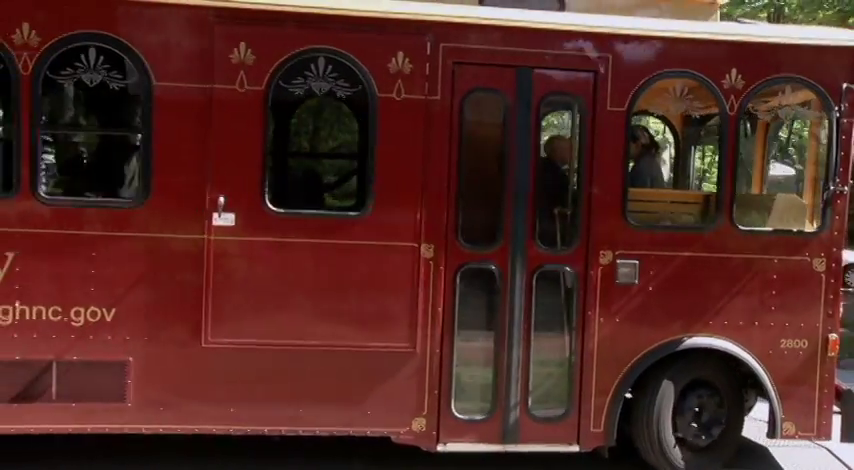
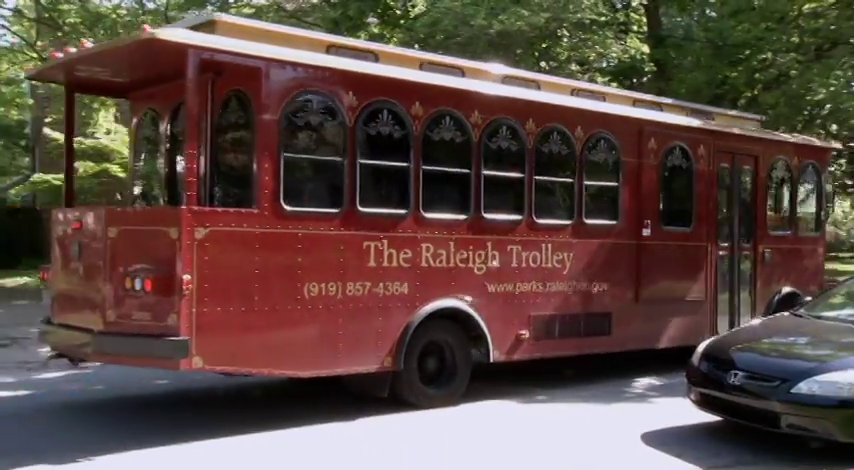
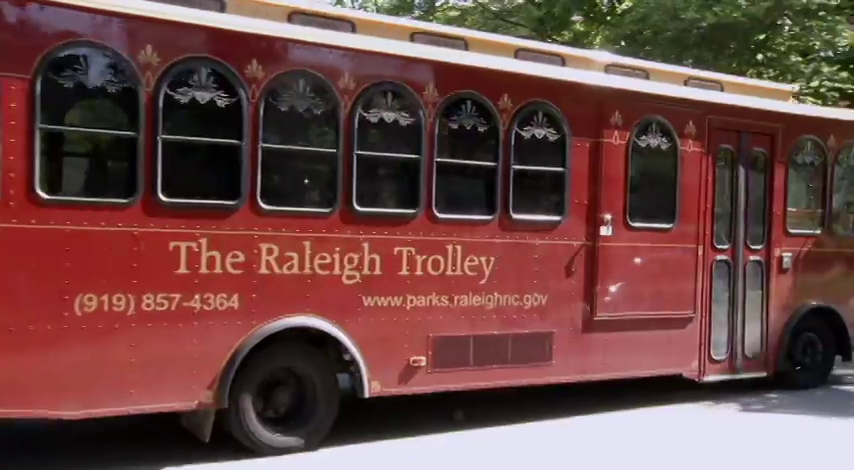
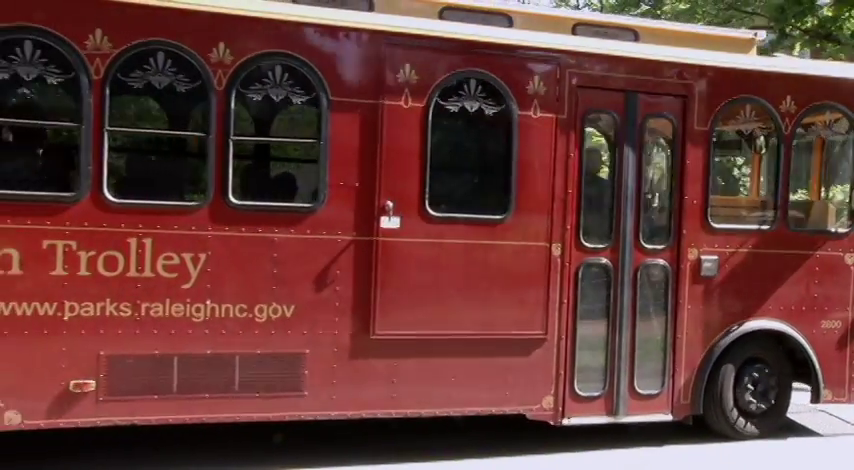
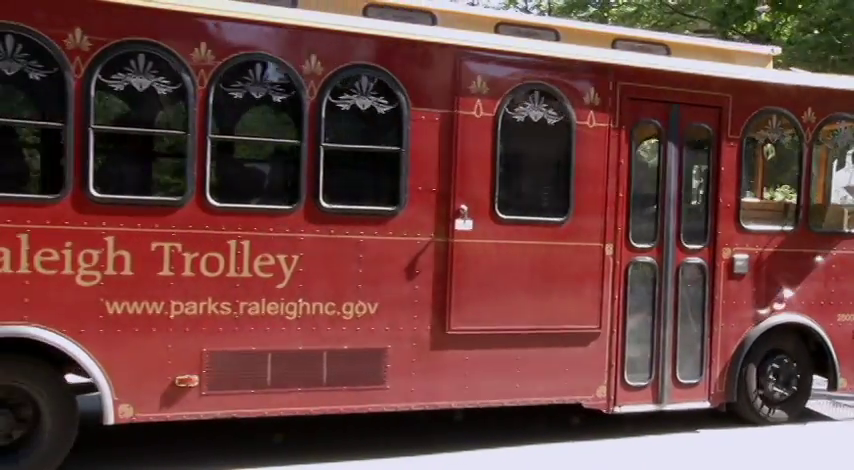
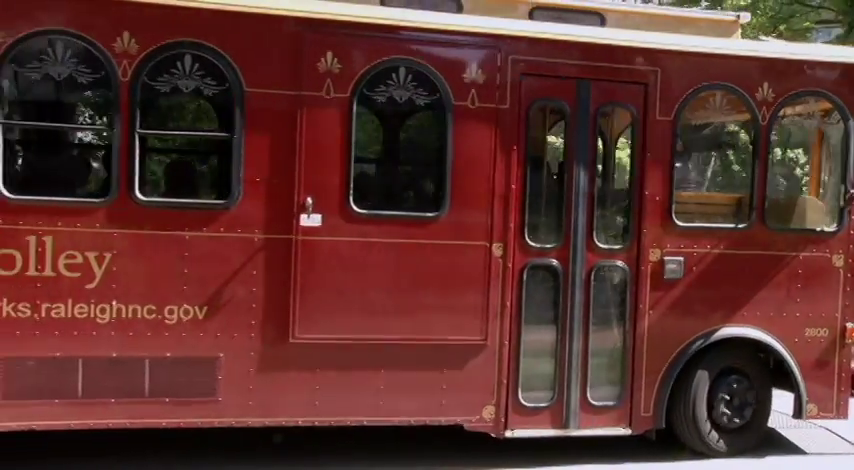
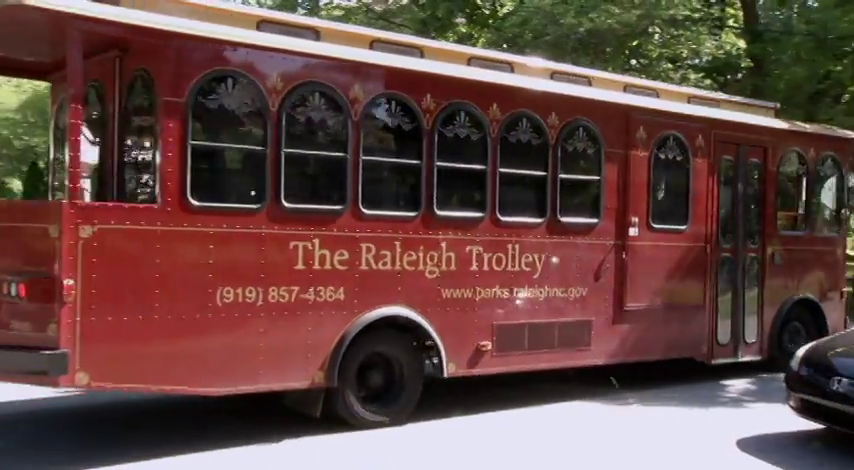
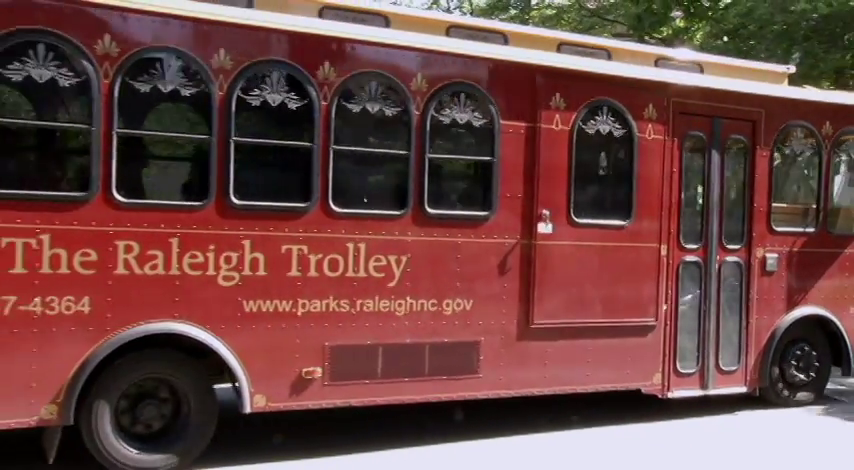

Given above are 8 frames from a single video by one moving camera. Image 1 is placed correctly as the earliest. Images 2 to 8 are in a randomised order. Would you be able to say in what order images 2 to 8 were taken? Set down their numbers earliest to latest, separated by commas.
6, 4, 5, 8, 3, 7, 2
